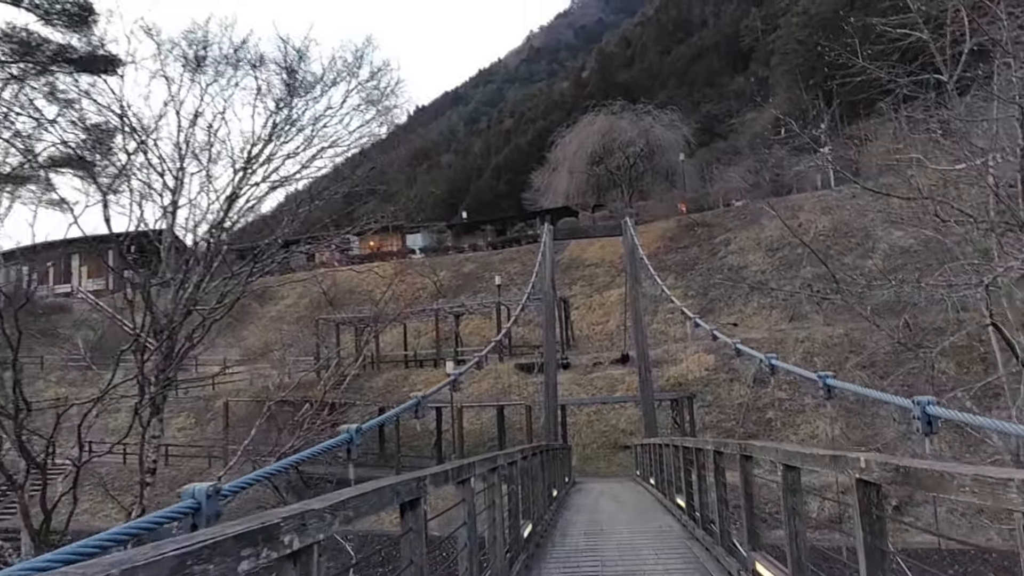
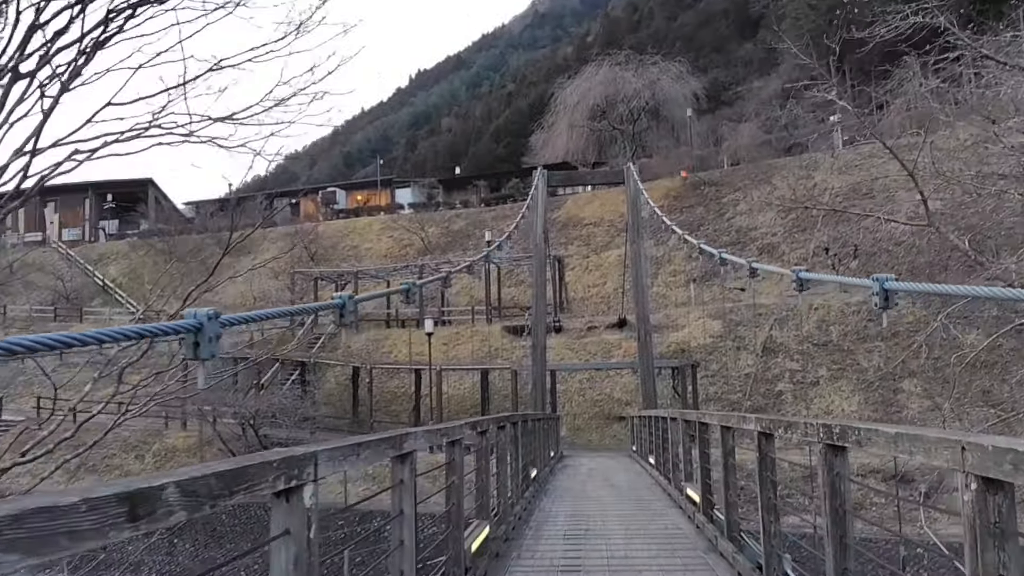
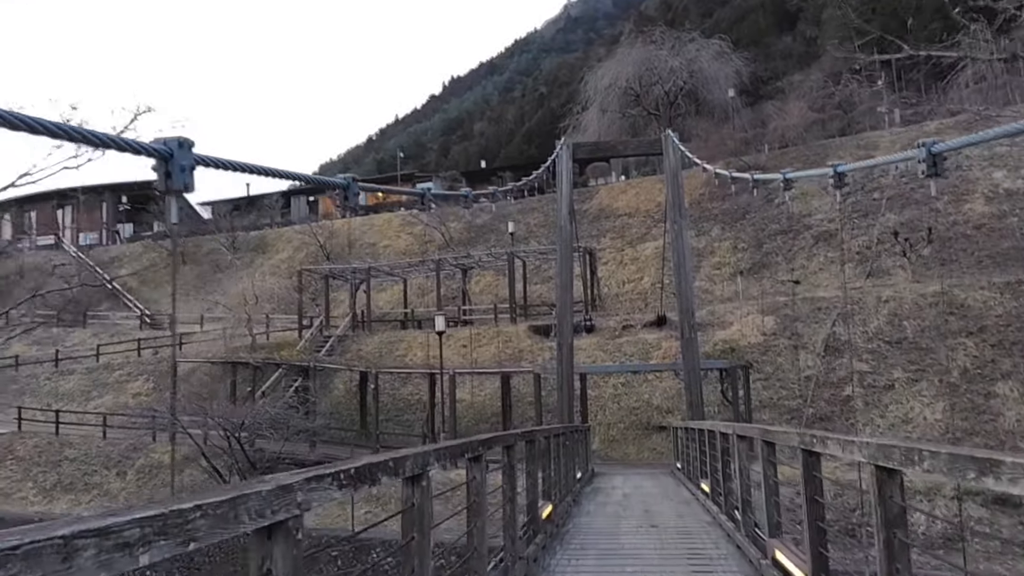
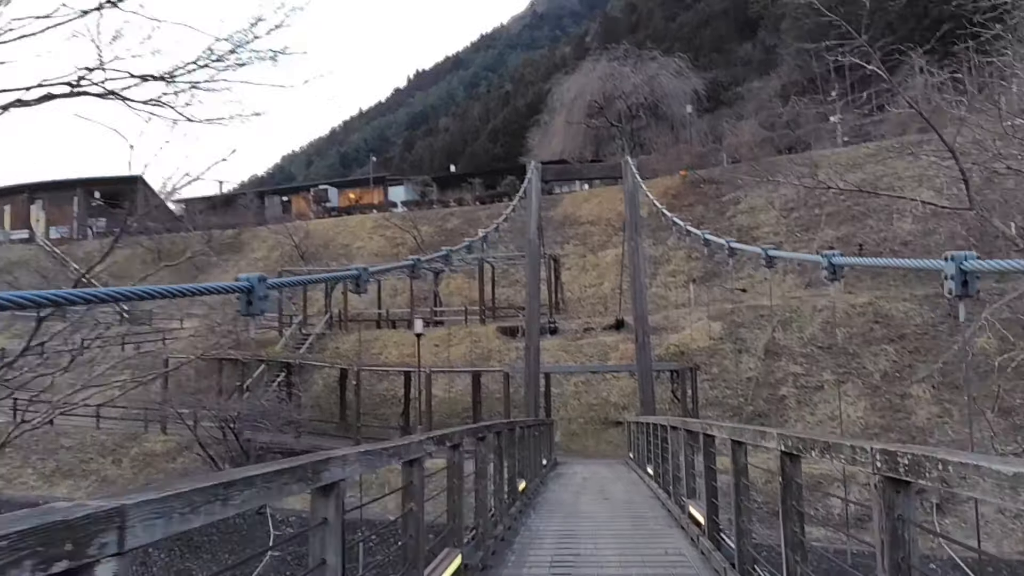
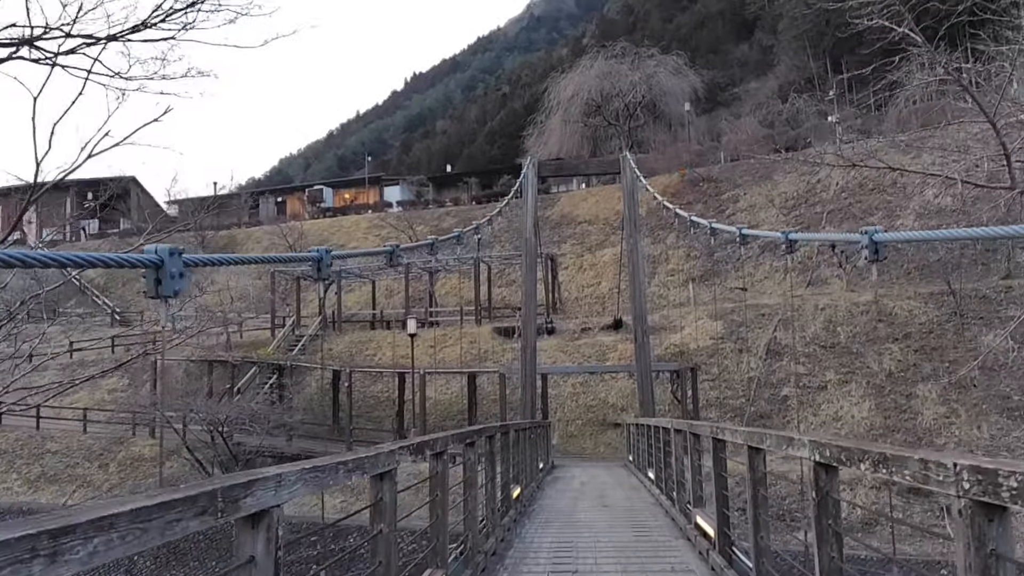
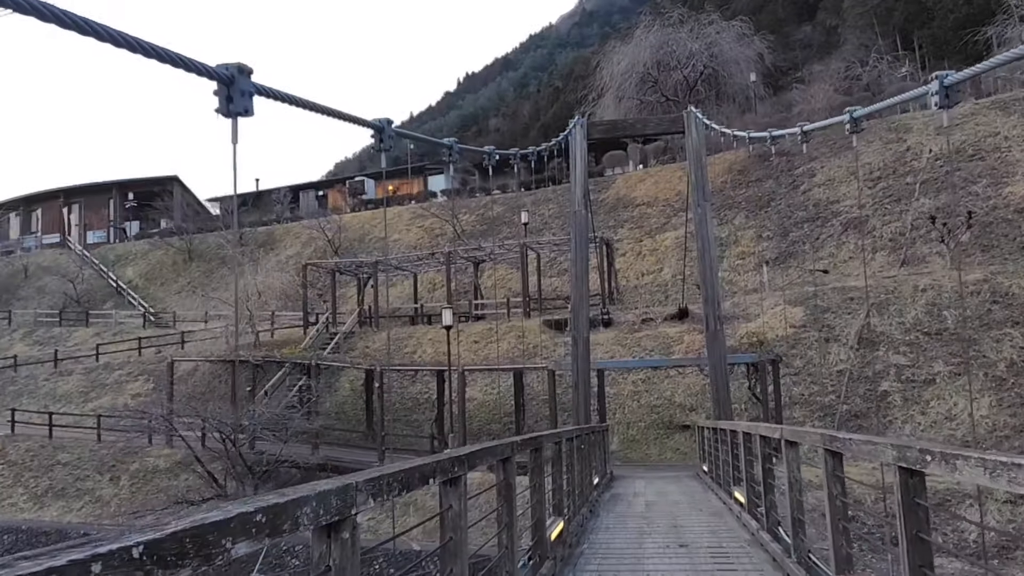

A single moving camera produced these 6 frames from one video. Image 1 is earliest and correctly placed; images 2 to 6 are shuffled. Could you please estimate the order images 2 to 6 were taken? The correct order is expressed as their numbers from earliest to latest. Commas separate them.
2, 4, 5, 3, 6
